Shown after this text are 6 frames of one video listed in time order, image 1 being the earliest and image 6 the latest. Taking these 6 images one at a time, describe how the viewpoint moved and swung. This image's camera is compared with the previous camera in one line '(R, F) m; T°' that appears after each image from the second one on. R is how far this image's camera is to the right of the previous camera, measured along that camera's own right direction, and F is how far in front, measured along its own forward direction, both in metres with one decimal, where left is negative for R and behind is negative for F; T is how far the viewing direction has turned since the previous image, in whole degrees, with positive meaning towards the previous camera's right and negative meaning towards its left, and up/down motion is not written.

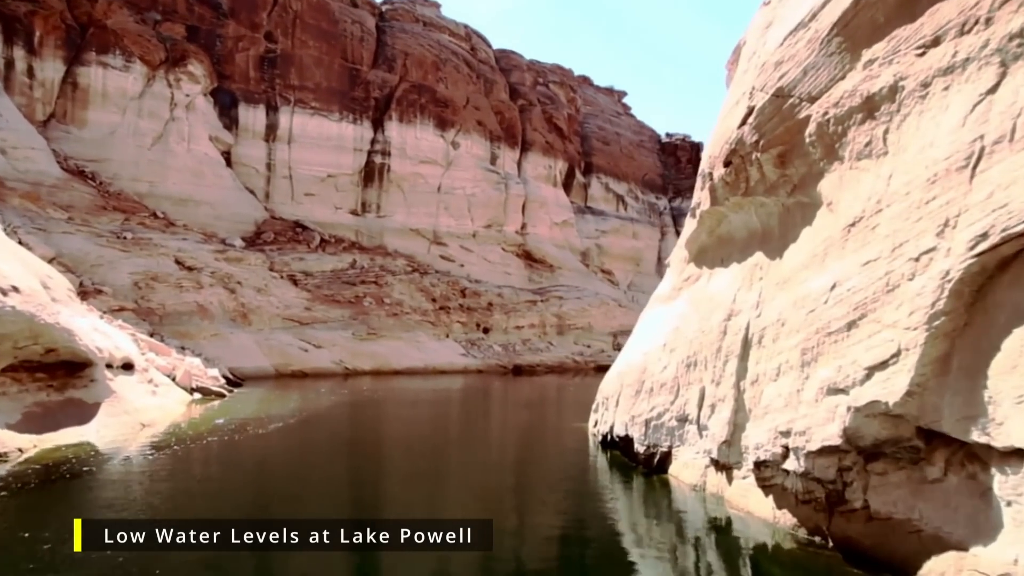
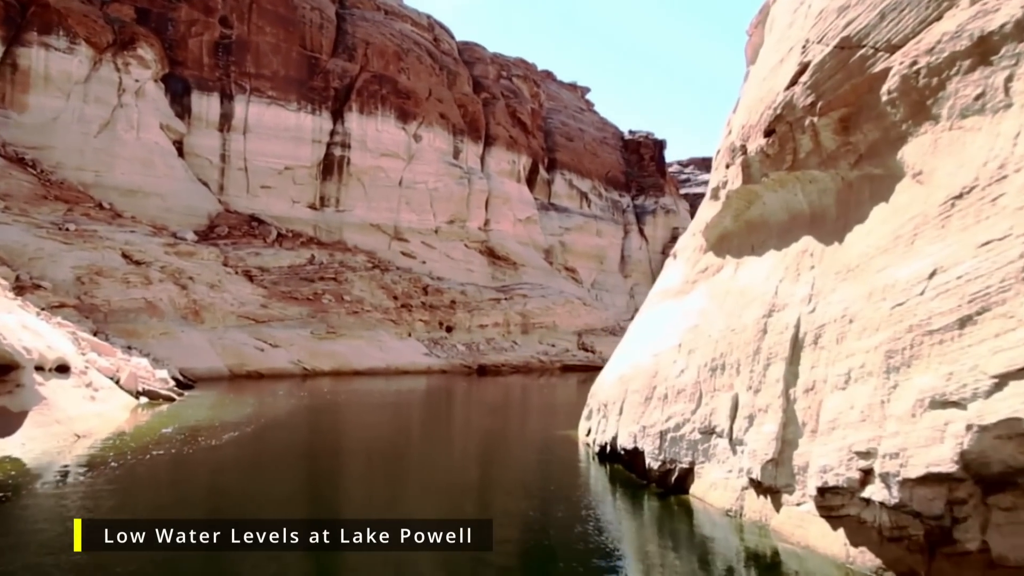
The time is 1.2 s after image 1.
(-0.4, +1.5) m; +2°
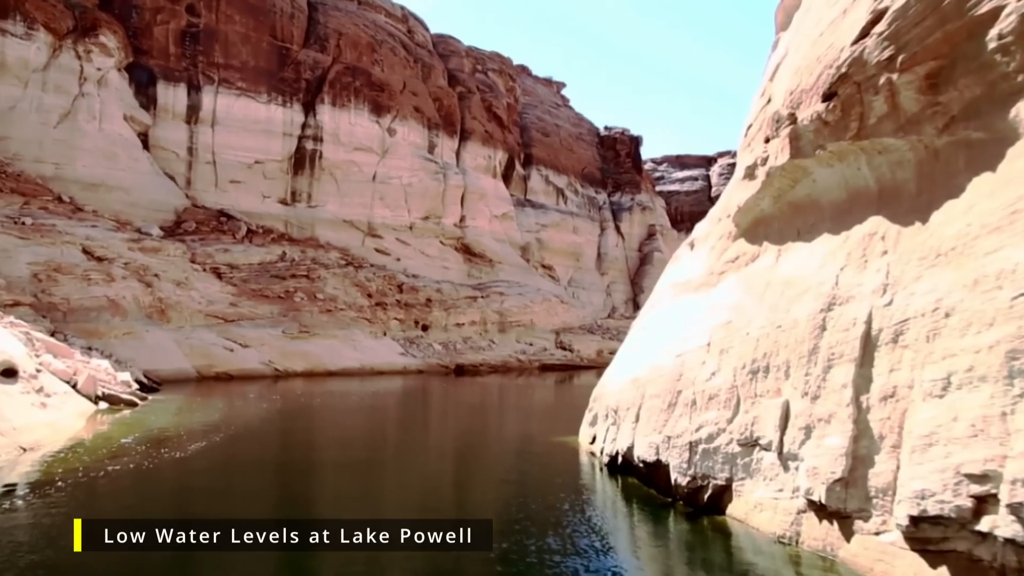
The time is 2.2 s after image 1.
(-0.3, +1.2) m; +2°
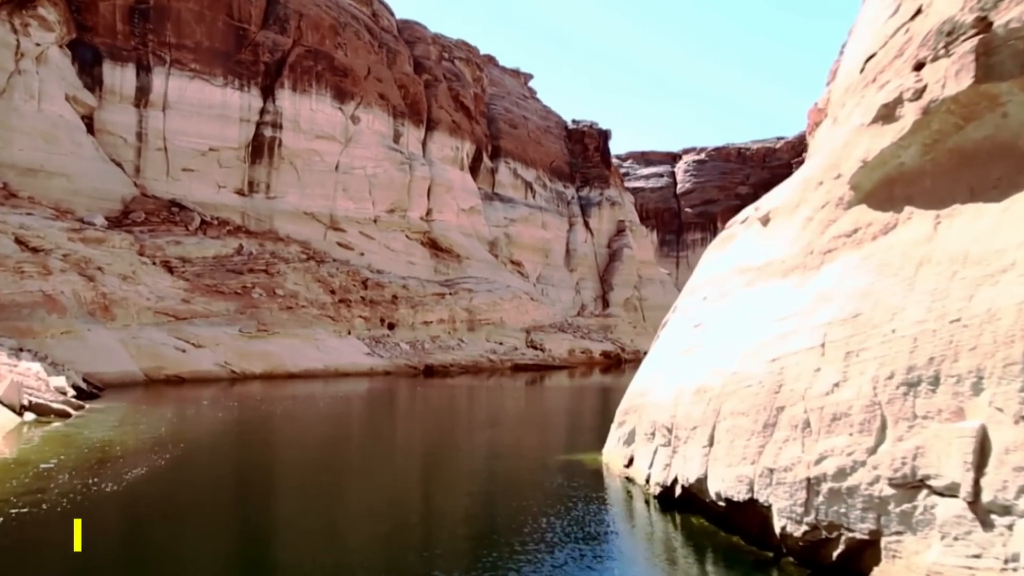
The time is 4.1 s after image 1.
(-0.6, +2.3) m; +2°
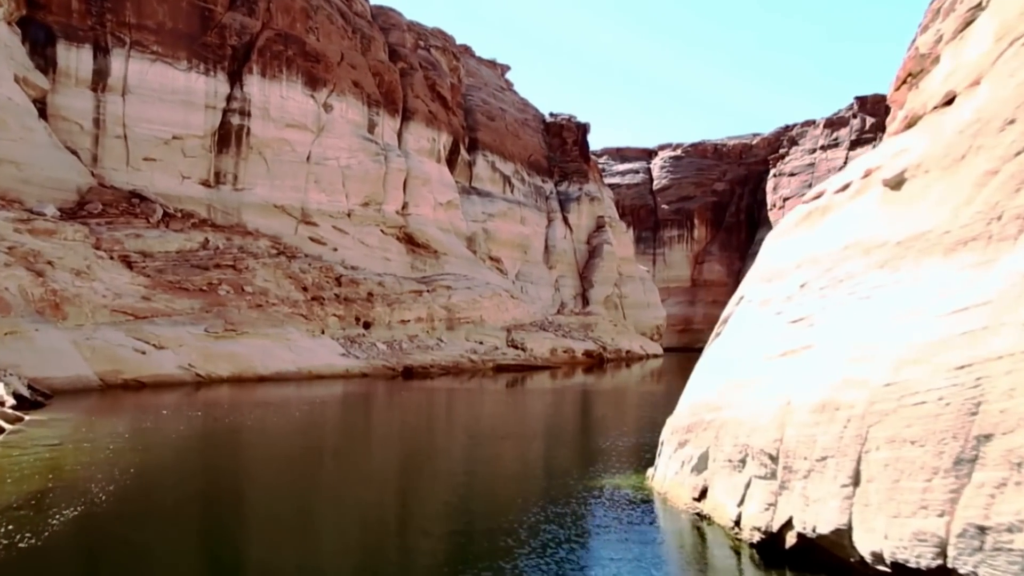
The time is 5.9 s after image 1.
(-0.5, +2.1) m; +2°
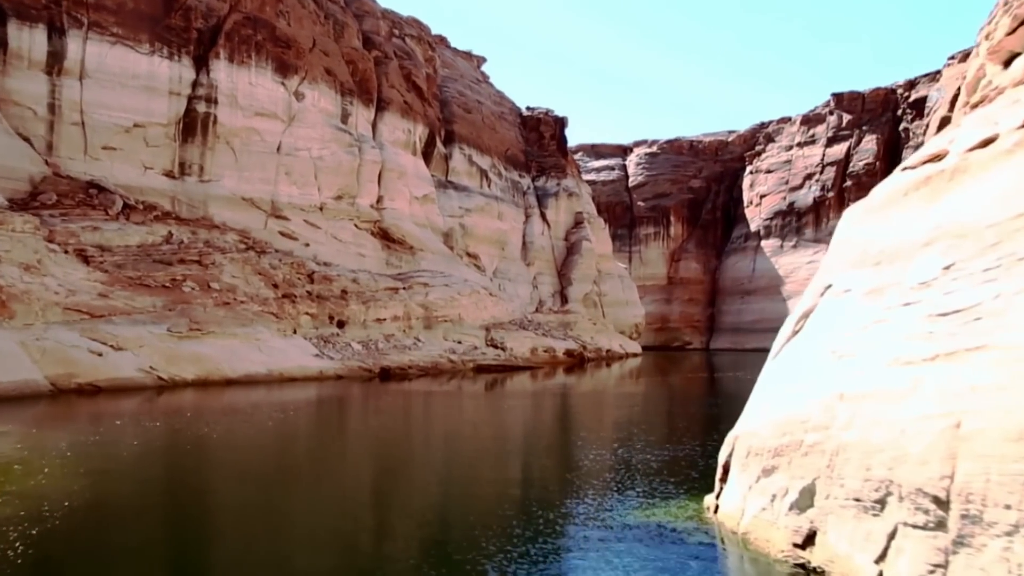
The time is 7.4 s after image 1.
(-0.5, +1.9) m; +2°
